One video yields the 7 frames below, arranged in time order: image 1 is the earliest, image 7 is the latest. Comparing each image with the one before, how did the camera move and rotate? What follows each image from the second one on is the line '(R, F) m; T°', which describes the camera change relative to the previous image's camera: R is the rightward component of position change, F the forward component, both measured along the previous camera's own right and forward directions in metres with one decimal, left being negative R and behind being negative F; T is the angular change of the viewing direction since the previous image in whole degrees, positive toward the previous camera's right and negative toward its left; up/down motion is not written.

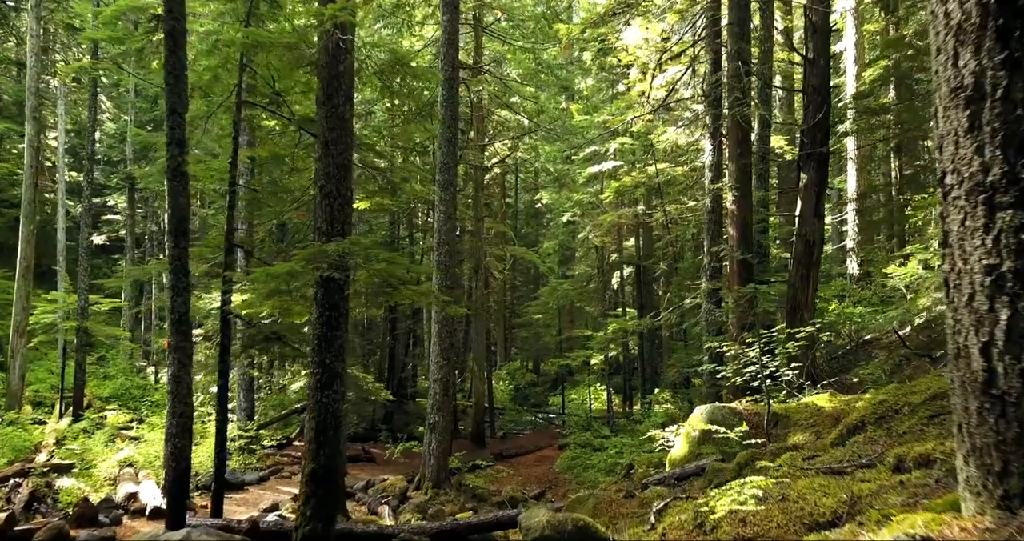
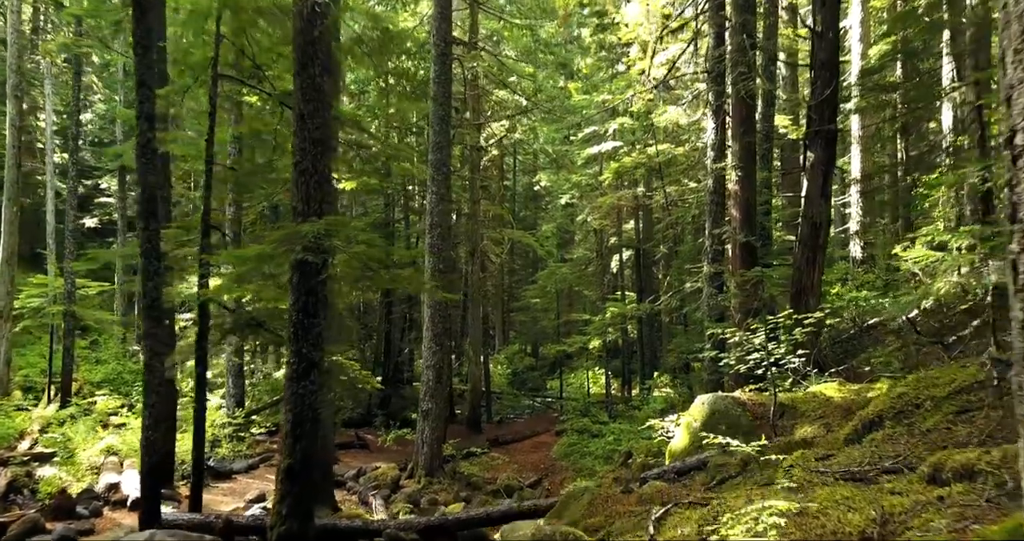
(+0.1, +0.4) m; 0°
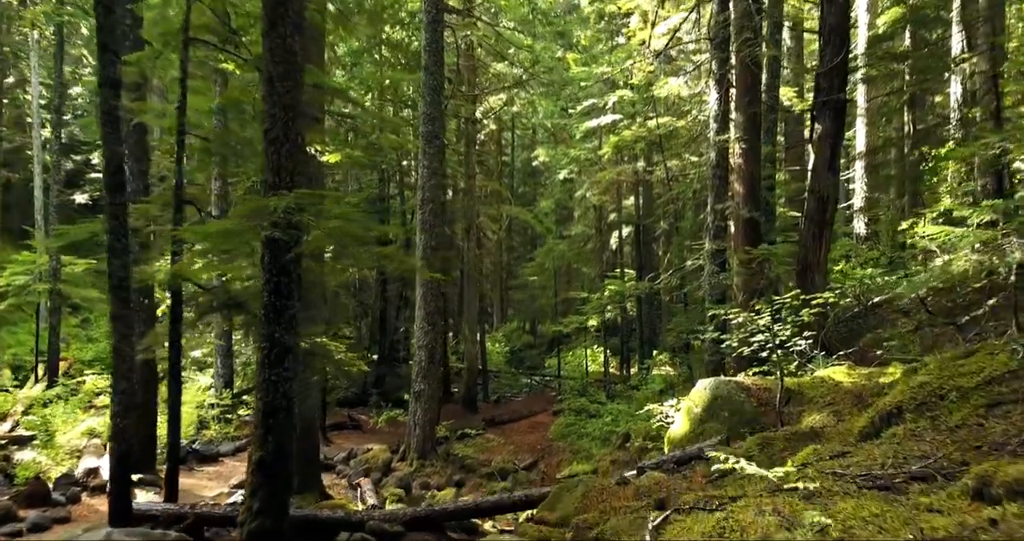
(+0.1, +0.4) m; 0°
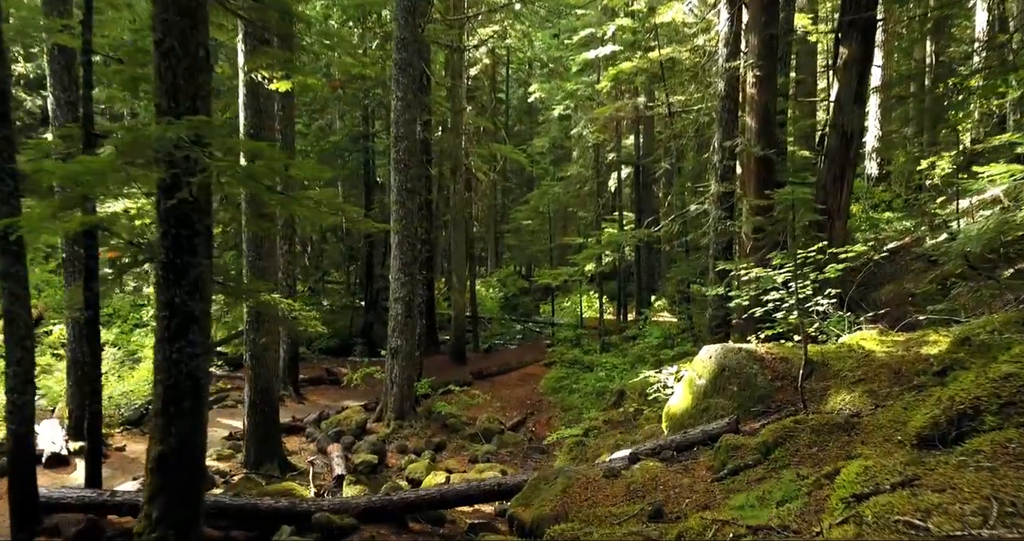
(+0.2, +1.1) m; 0°
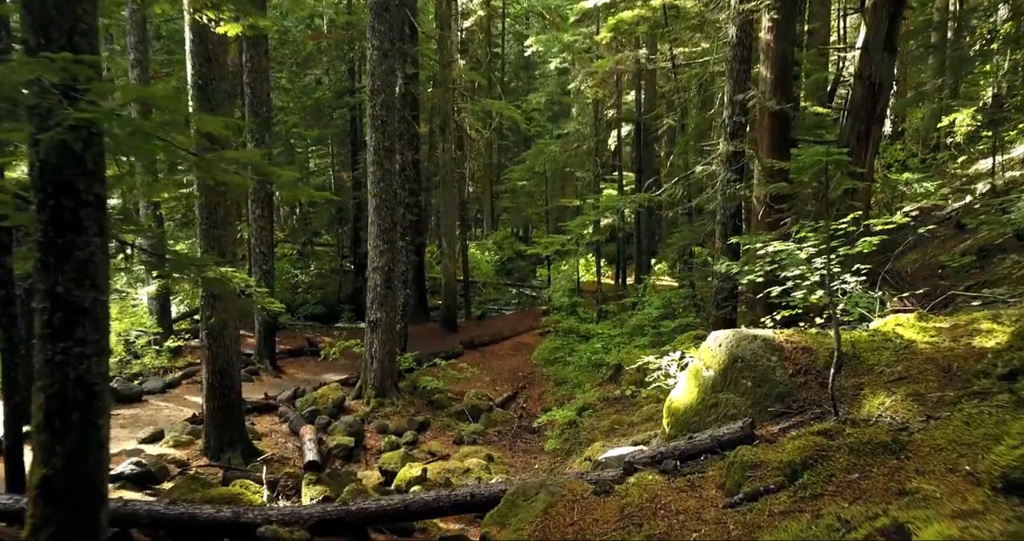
(+0.2, +0.9) m; 0°
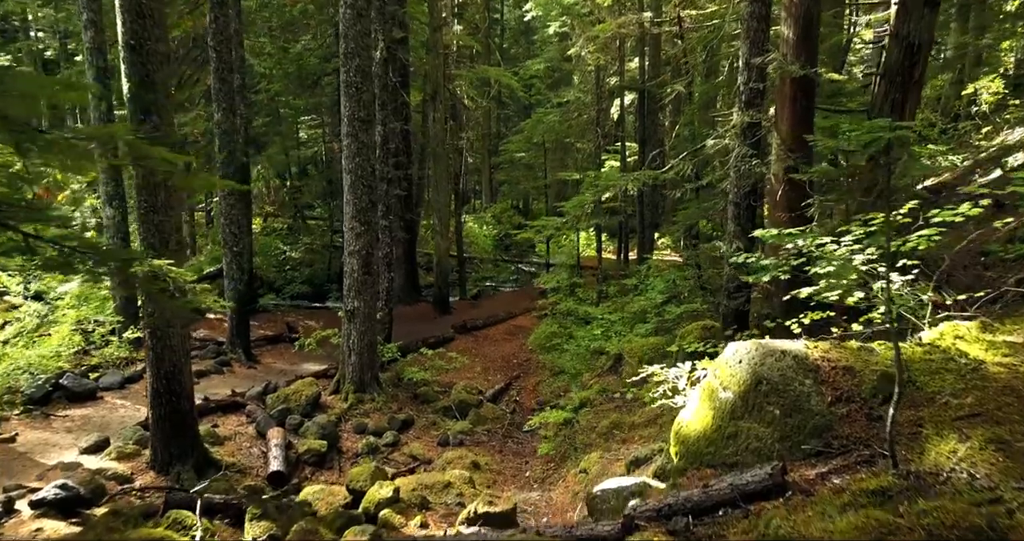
(+0.2, +0.9) m; 0°
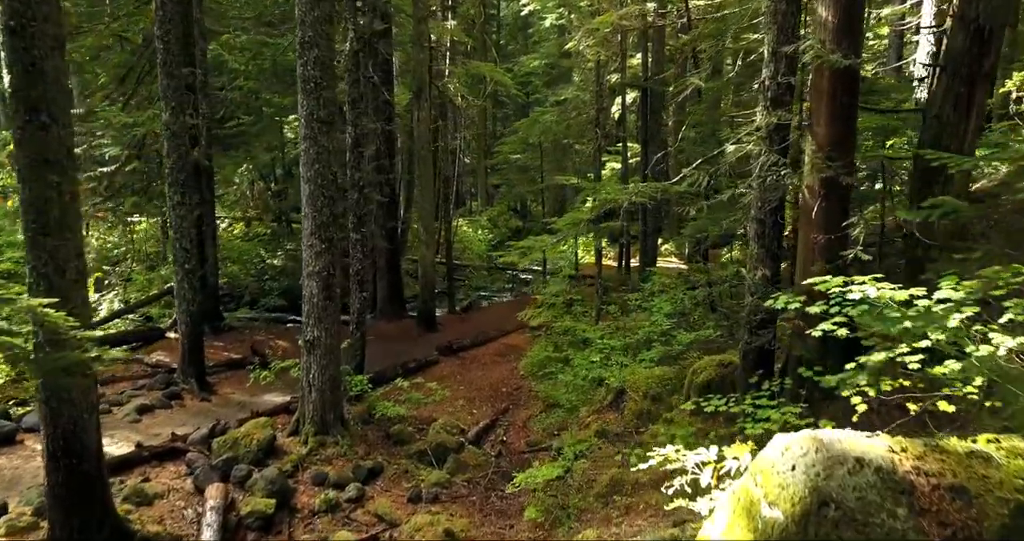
(+0.2, +1.3) m; 0°
